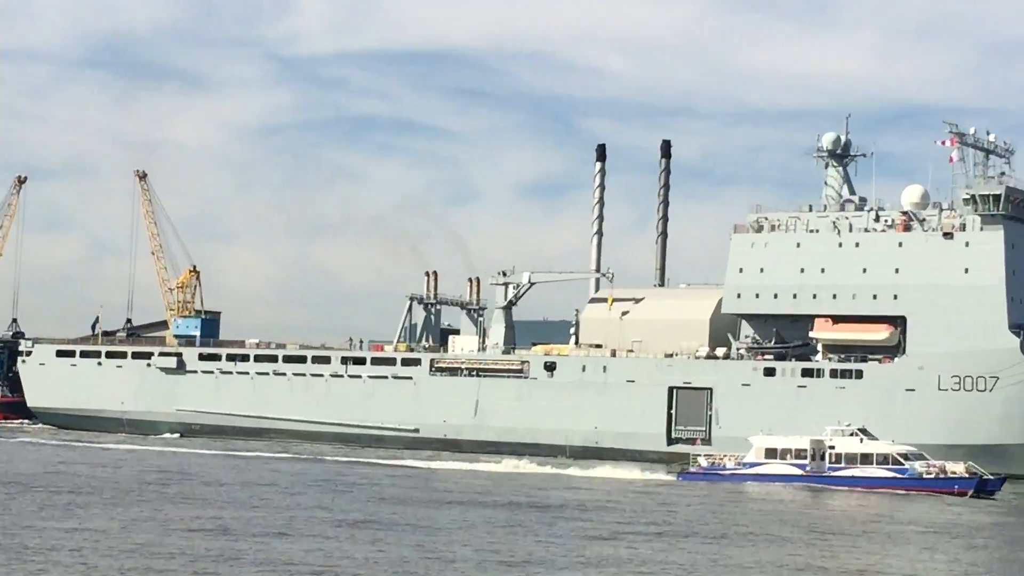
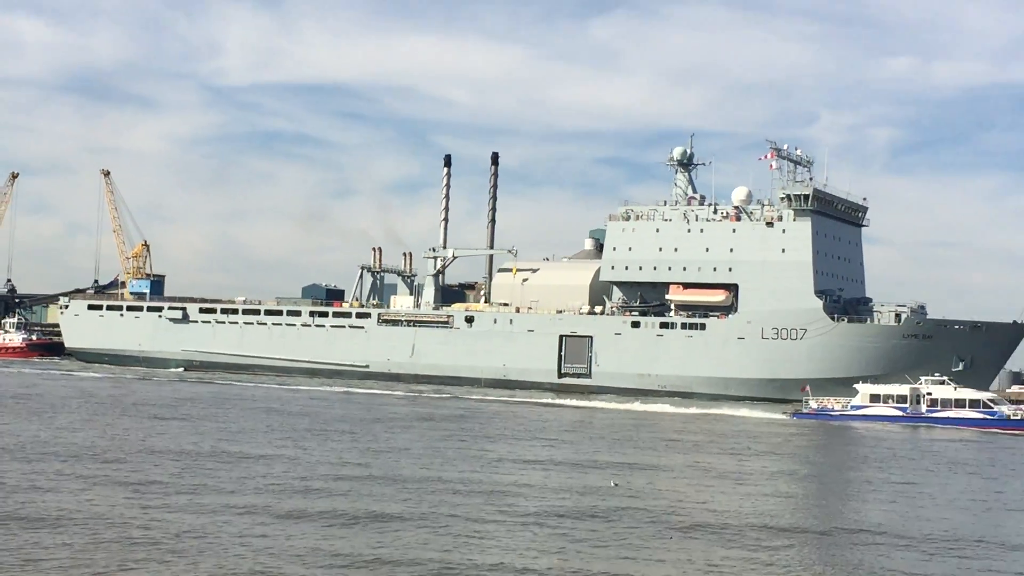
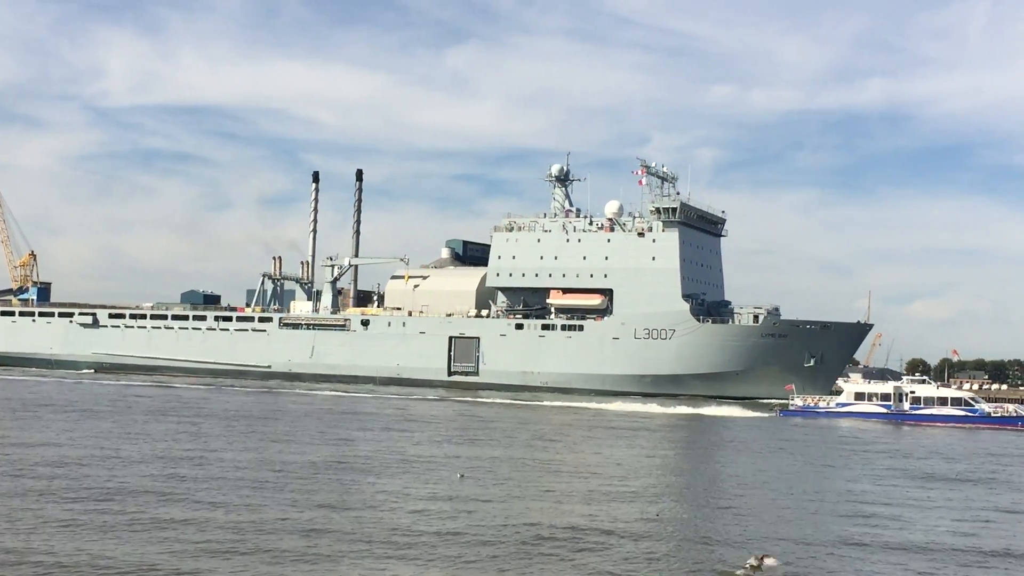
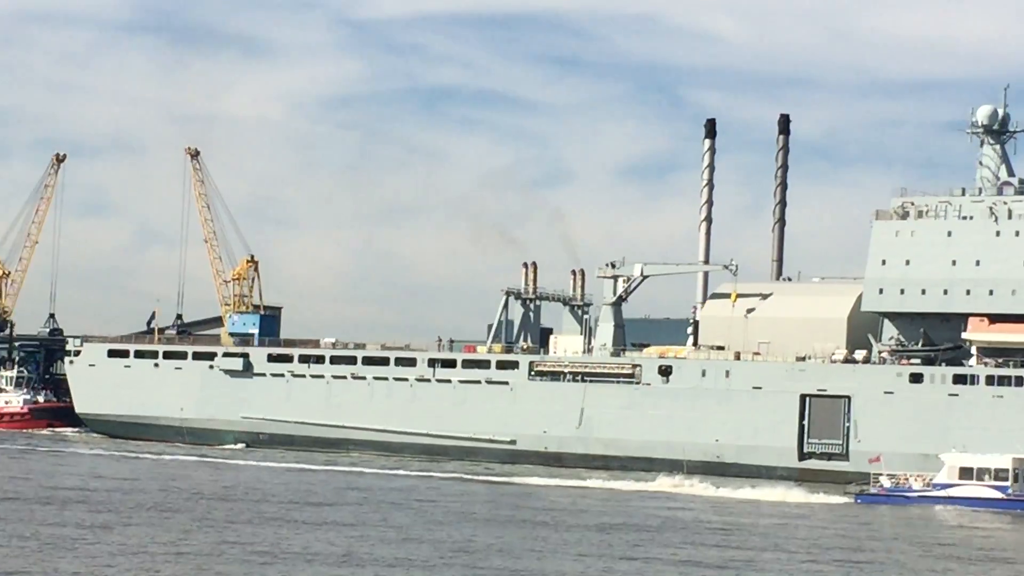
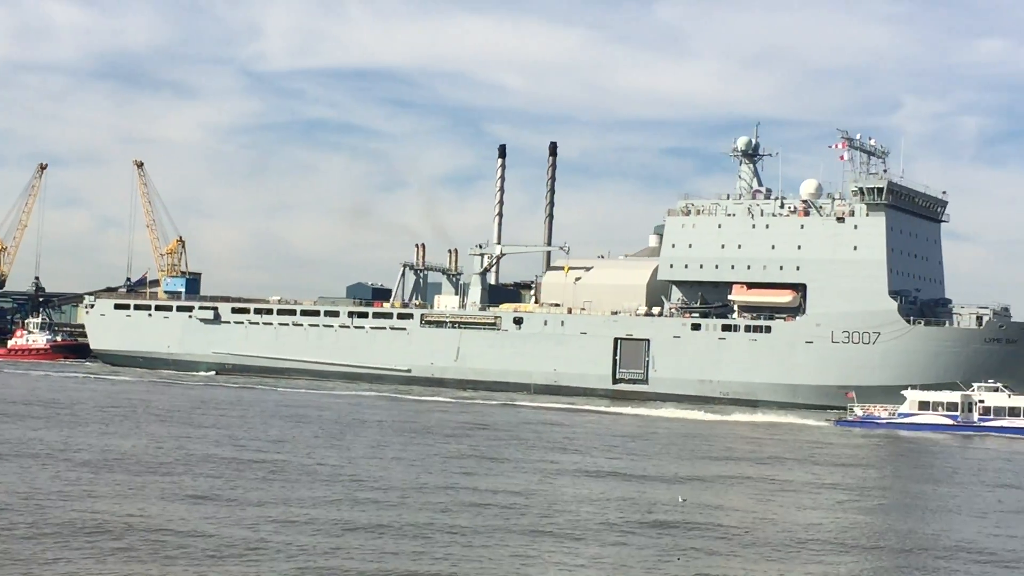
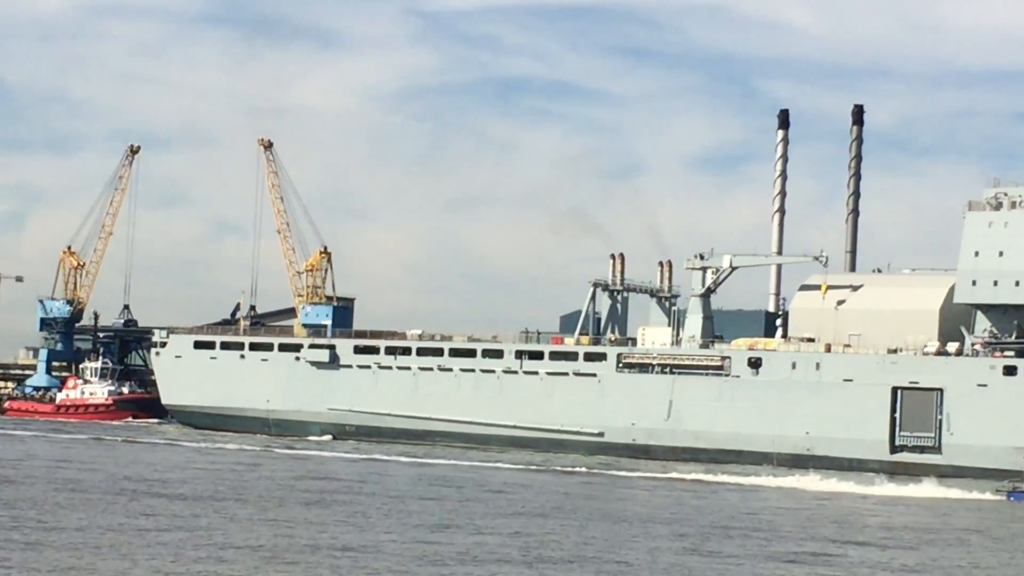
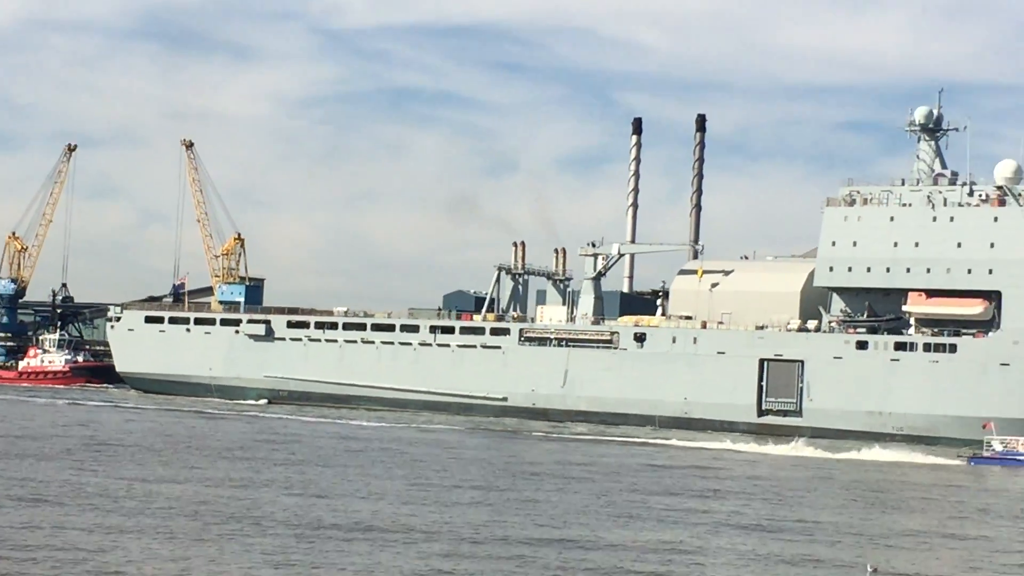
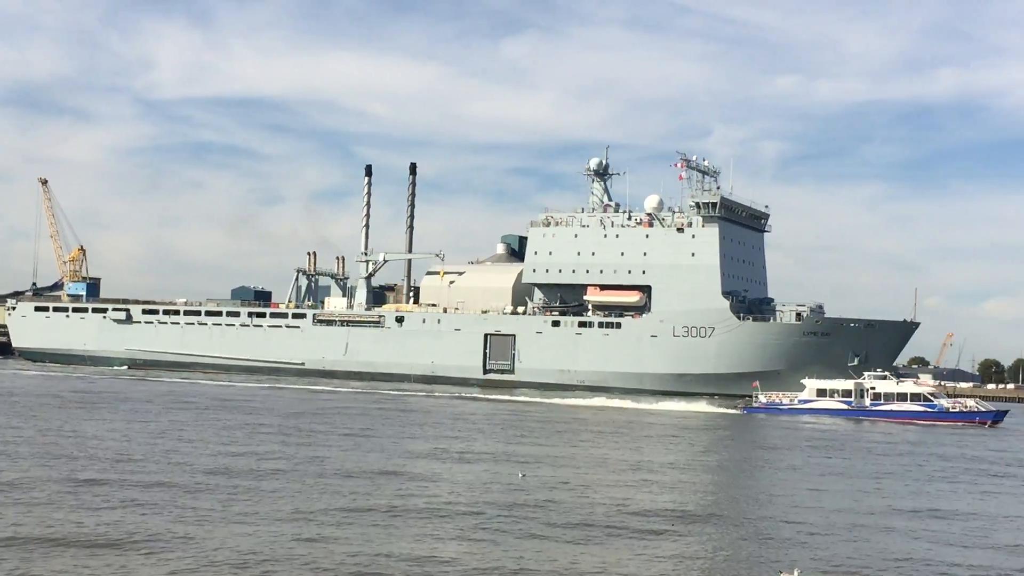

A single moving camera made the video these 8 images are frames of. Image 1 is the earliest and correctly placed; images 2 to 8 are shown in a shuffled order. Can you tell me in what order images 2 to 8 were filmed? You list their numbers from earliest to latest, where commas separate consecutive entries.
4, 6, 7, 5, 2, 8, 3
